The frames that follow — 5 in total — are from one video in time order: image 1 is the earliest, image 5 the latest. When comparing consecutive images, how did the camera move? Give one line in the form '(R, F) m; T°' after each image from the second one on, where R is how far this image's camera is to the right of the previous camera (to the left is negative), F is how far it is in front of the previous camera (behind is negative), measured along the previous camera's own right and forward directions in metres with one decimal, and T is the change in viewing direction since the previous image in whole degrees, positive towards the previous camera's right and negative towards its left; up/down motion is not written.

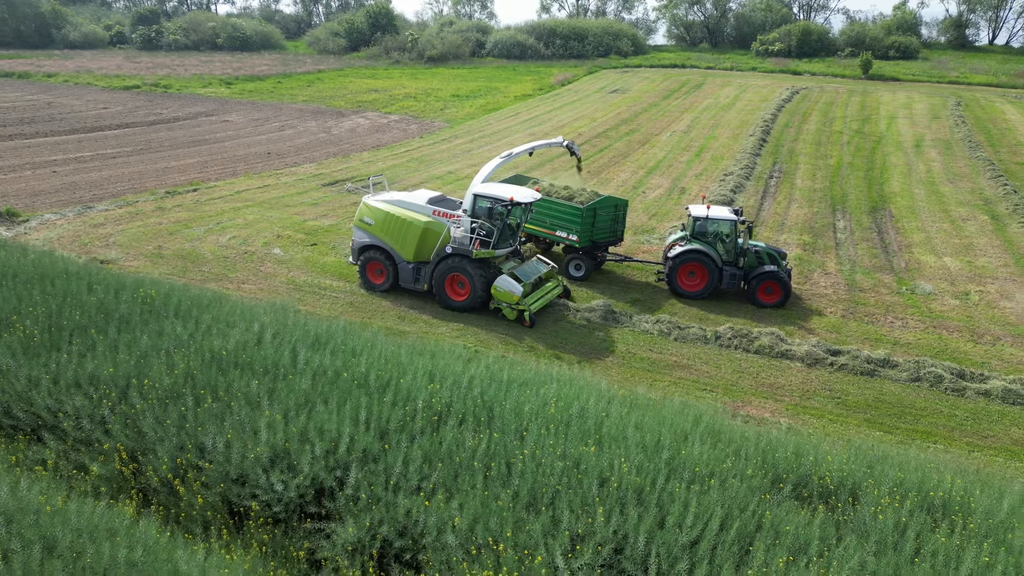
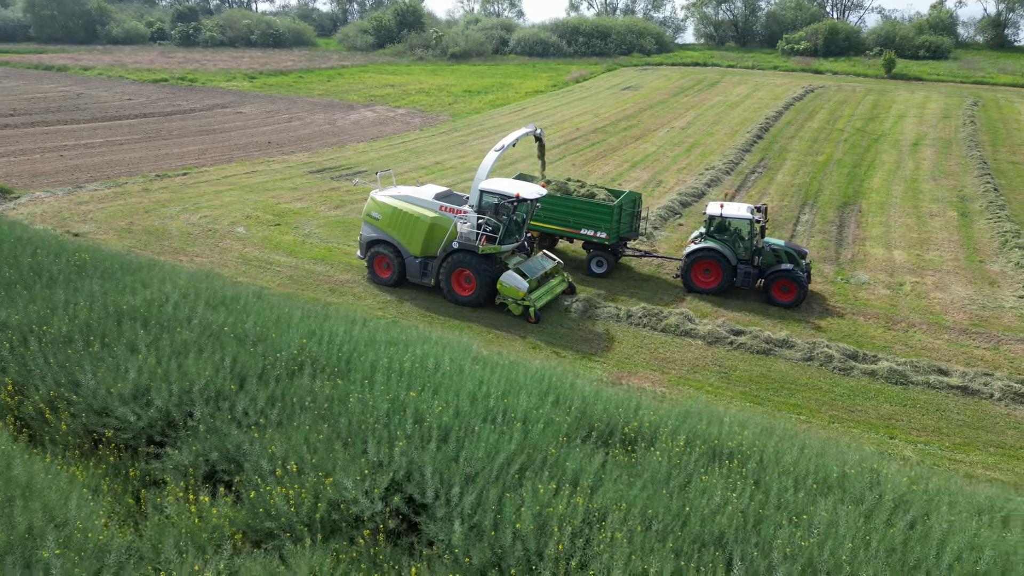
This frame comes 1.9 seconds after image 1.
(+2.0, -0.6) m; -3°
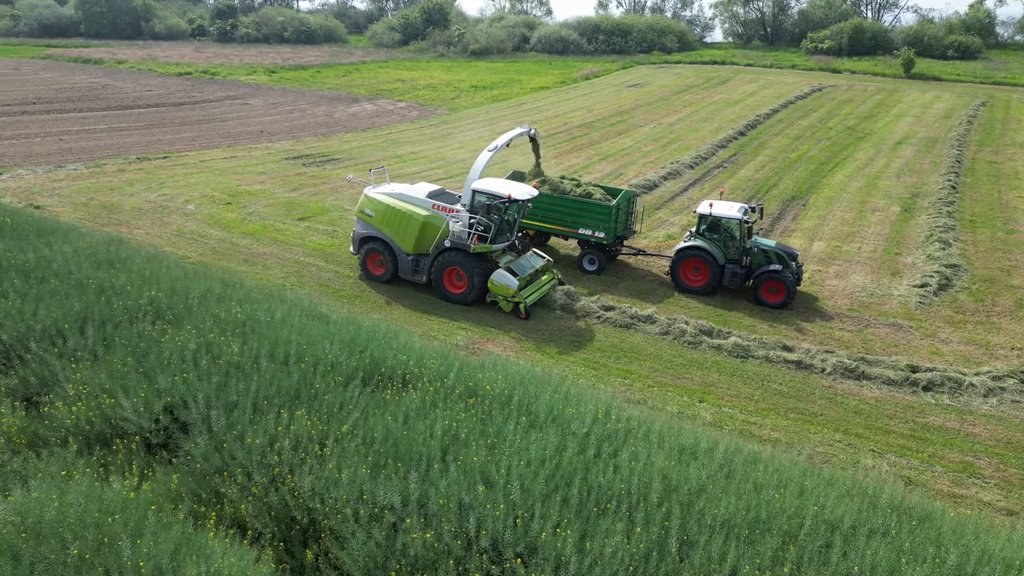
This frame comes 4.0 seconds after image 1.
(+2.8, -0.8) m; -4°
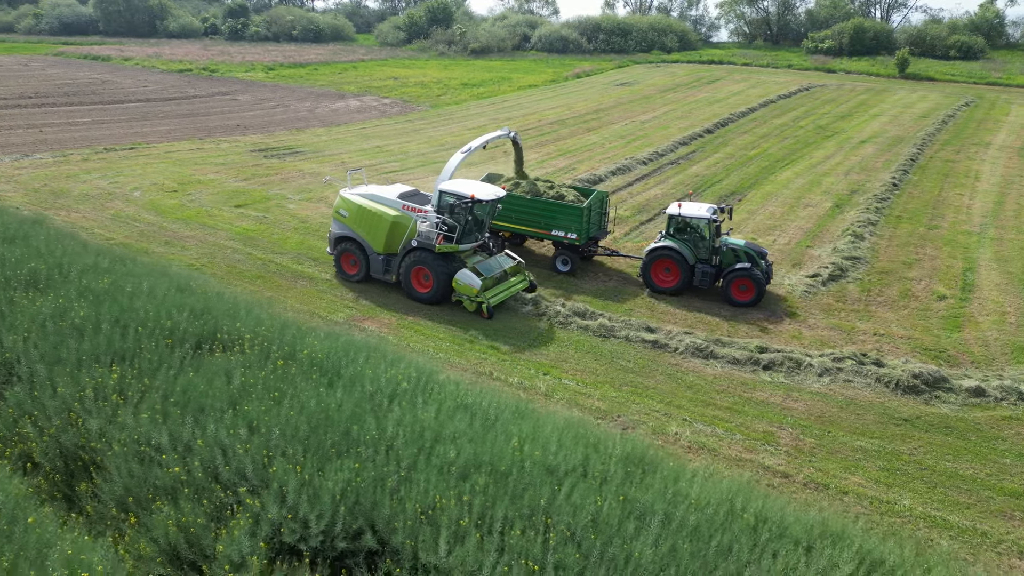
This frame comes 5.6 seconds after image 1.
(+2.4, -0.6) m; -2°
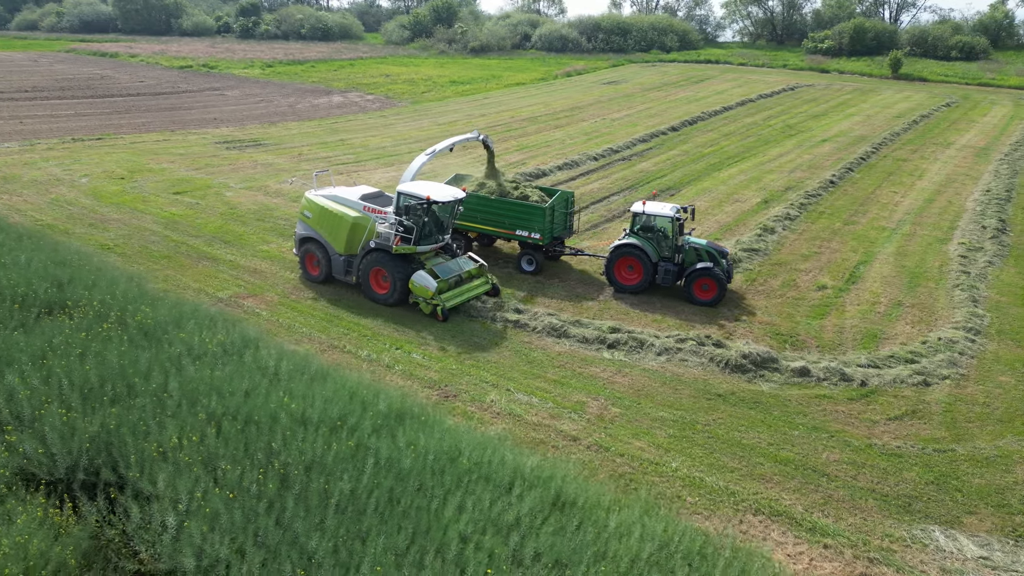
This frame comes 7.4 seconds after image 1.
(+2.6, -0.6) m; -2°
